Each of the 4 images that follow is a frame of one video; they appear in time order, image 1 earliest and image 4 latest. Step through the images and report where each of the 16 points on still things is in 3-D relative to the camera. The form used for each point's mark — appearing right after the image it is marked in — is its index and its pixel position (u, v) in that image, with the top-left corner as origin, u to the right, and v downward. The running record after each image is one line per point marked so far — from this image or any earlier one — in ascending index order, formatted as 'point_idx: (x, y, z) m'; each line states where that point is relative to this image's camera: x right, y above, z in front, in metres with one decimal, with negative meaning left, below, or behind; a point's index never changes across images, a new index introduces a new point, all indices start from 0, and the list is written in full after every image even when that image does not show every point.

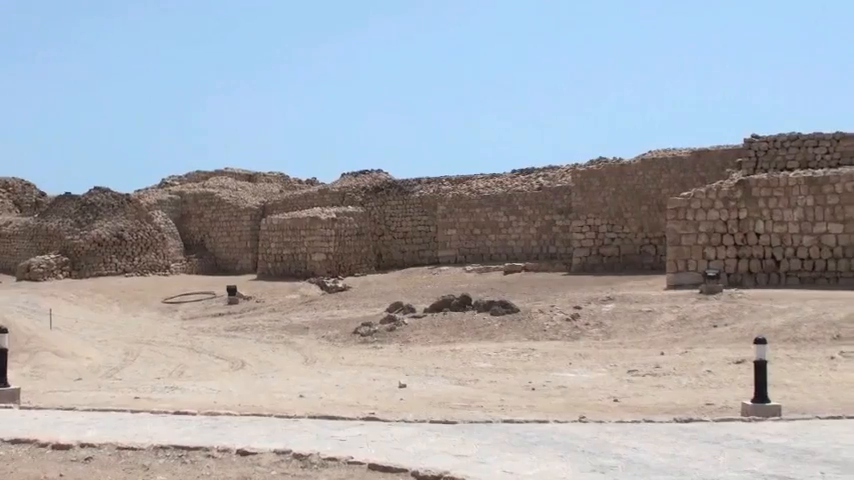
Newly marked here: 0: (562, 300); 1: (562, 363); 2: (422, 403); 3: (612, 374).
0: (+1.9, -0.9, +15.2) m
1: (+1.5, -1.4, +12.3) m
2: (-0.1, -1.7, +11.2) m
3: (+2.0, -1.5, +11.8) m
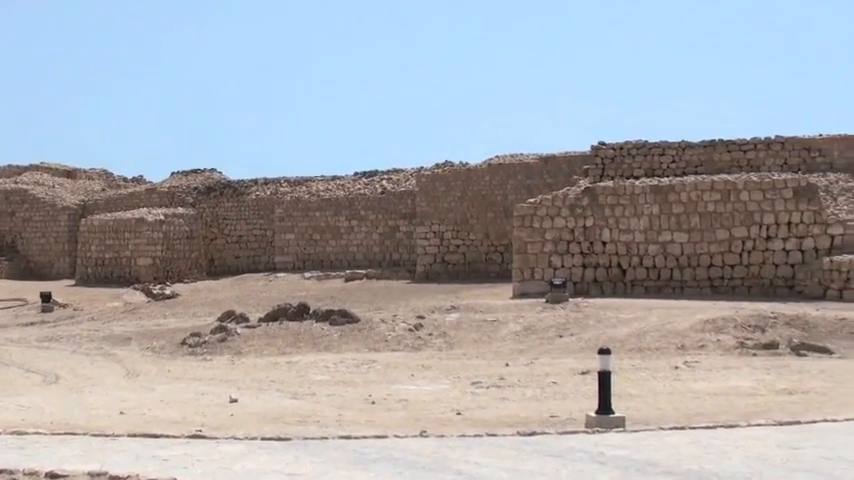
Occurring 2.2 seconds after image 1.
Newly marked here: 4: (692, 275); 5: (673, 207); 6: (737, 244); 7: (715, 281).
0: (-0.3, -1.0, +14.6) m
1: (-0.3, -1.5, +11.8) m
2: (-1.7, -1.7, +10.4) m
3: (+0.3, -1.5, +11.3) m
4: (+4.2, -0.6, +16.8) m
5: (+3.9, +0.6, +16.9) m
6: (+4.9, -0.1, +16.6) m
7: (+4.6, -0.7, +16.7) m
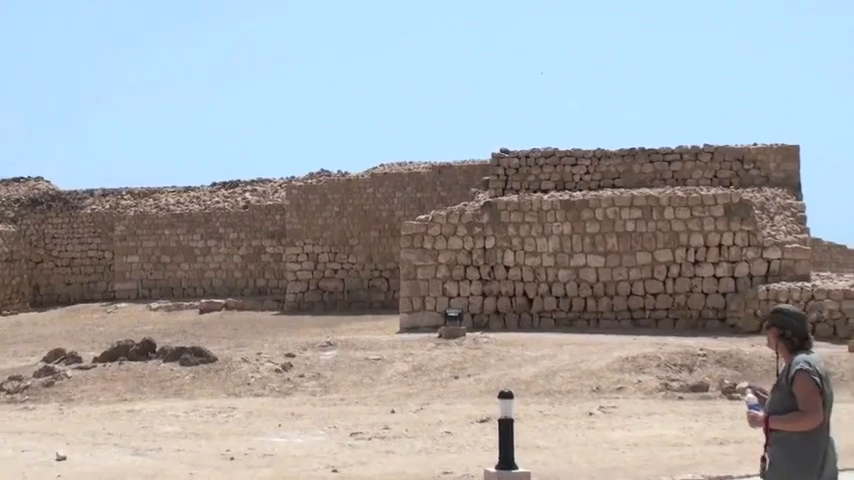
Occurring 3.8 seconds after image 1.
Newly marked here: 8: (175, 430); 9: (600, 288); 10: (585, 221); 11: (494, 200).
0: (-1.8, -1.3, +12.7) m
1: (-1.5, -1.7, +9.8) m
2: (-2.7, -1.9, +8.3) m
3: (-0.8, -1.8, +9.4) m
4: (+2.5, -0.9, +15.3) m
5: (+2.2, +0.2, +15.4) m
6: (+3.2, -0.4, +15.2) m
7: (+2.9, -1.0, +15.2) m
8: (-2.3, -1.7, +9.8) m
9: (+2.4, -0.7, +15.3) m
10: (+2.1, +0.2, +15.4) m
11: (+0.9, +0.6, +15.8) m
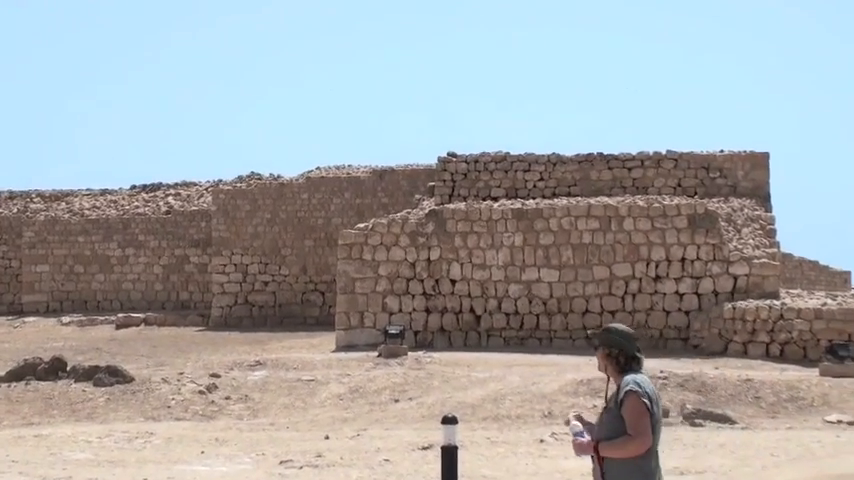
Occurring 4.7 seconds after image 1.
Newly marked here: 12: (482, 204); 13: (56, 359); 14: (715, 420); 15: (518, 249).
0: (-2.5, -1.3, +11.8) m
1: (-2.0, -1.8, +9.0) m
2: (-3.2, -2.0, +7.3) m
3: (-1.4, -1.8, +8.6) m
4: (+1.8, -1.1, +14.6) m
5: (+1.4, 0.0, +14.7) m
6: (+2.5, -0.6, +14.5) m
7: (+2.1, -1.2, +14.5) m
8: (-2.8, -1.8, +8.9) m
9: (+1.6, -0.9, +14.6) m
10: (+1.4, +0.1, +14.7) m
11: (+0.2, +0.4, +15.0) m
12: (+0.8, +0.5, +15.2) m
13: (-3.7, -1.2, +11.2) m
14: (+2.5, -1.5, +9.2) m
15: (+1.1, -0.1, +14.7) m
